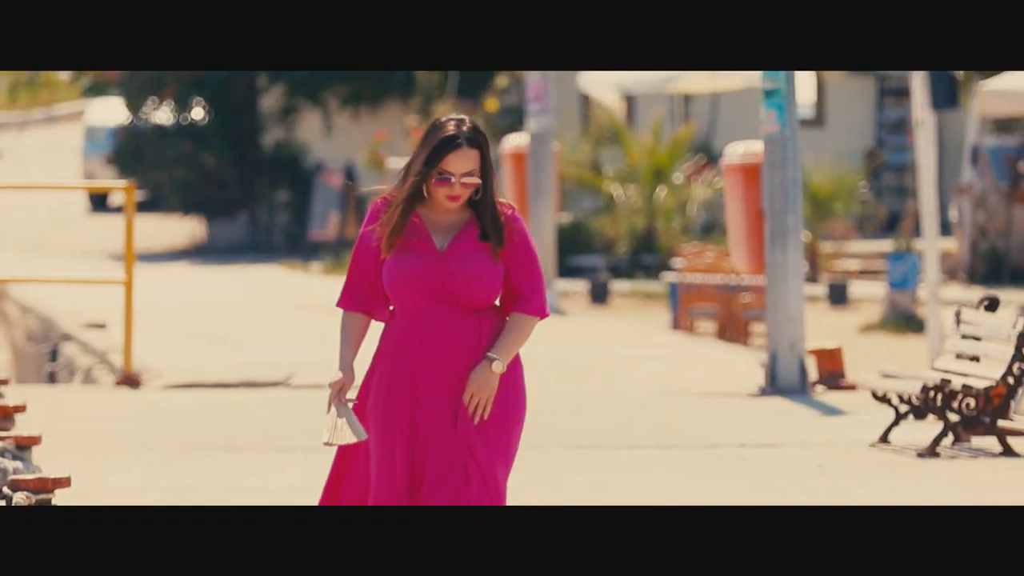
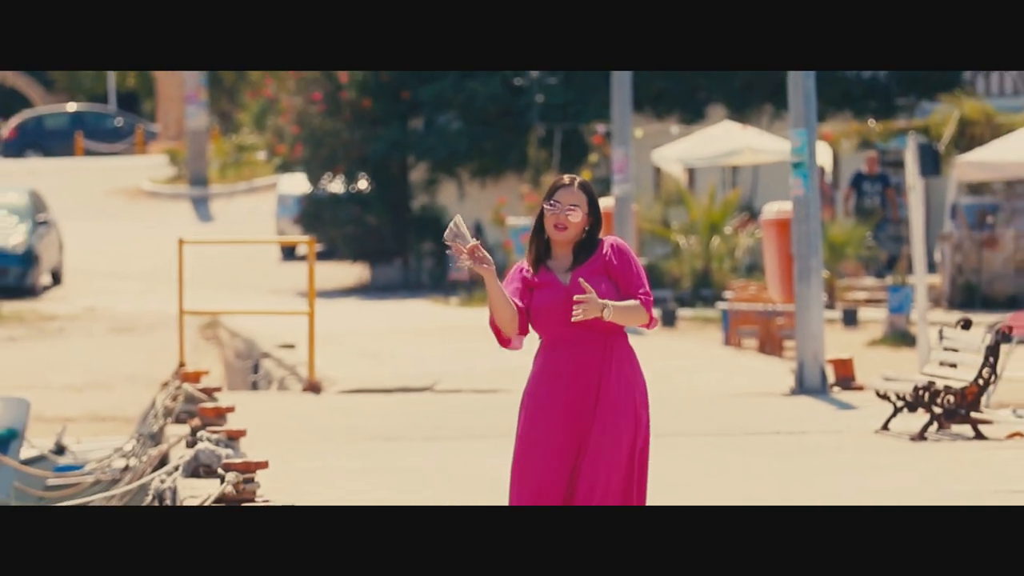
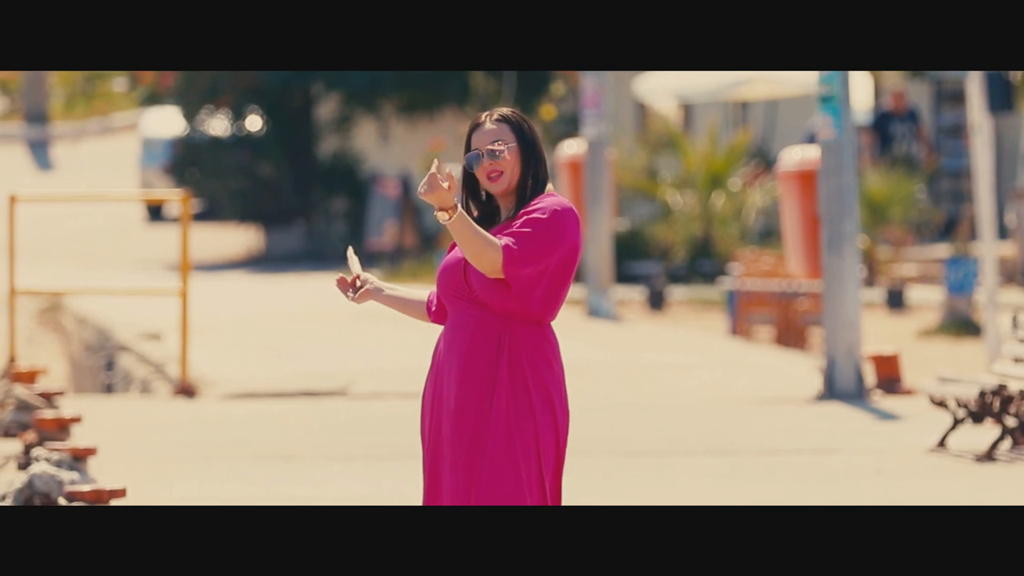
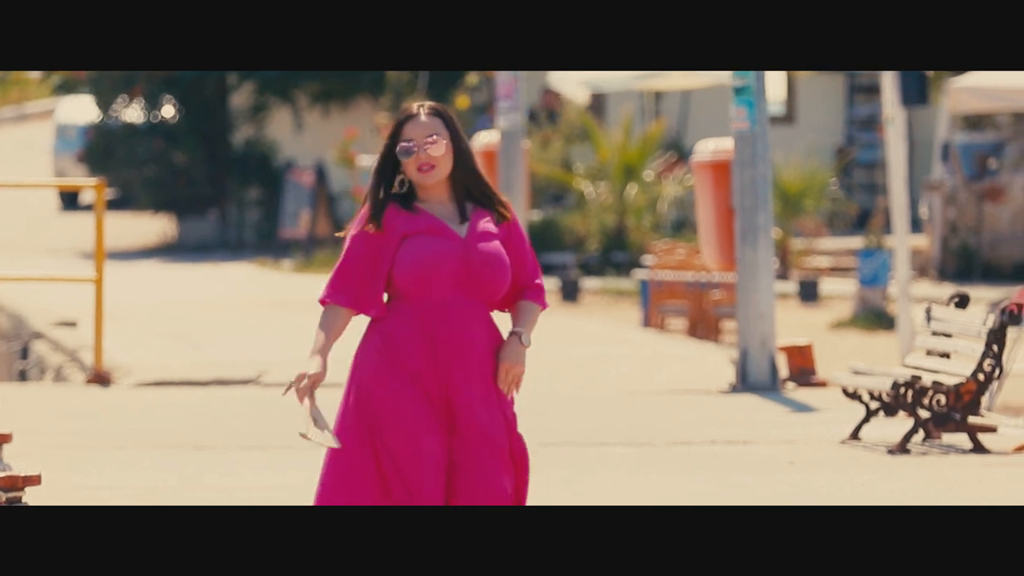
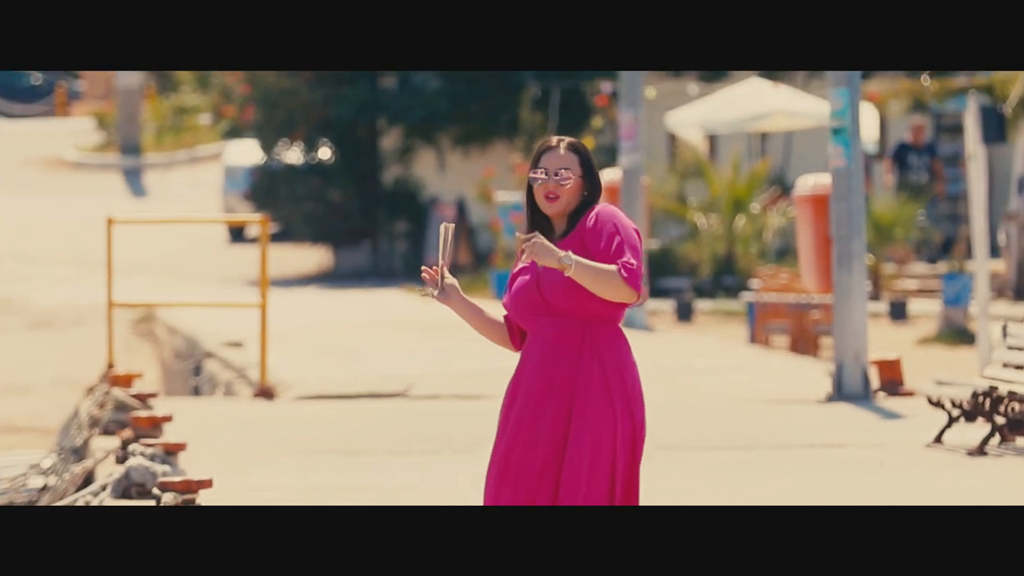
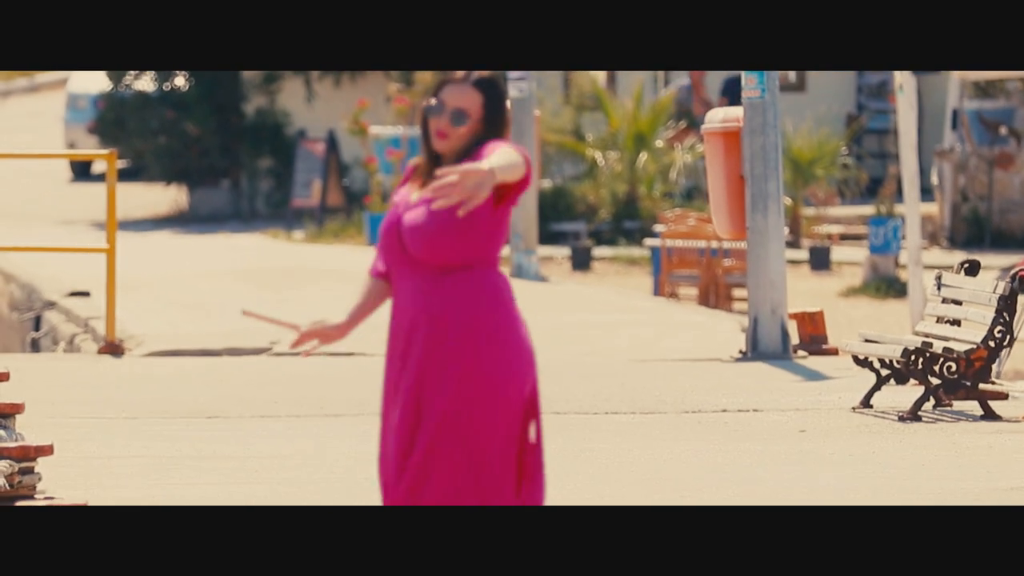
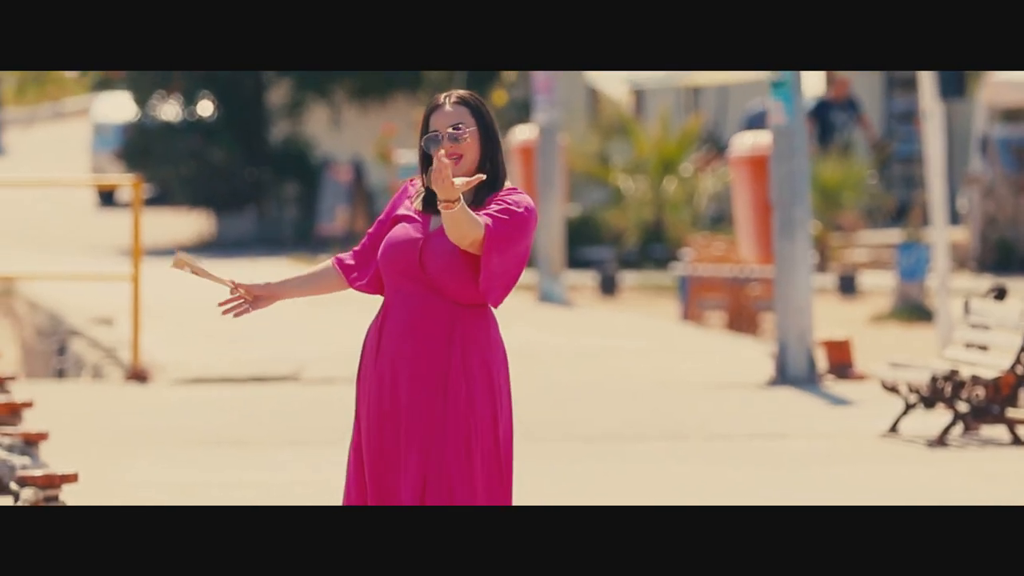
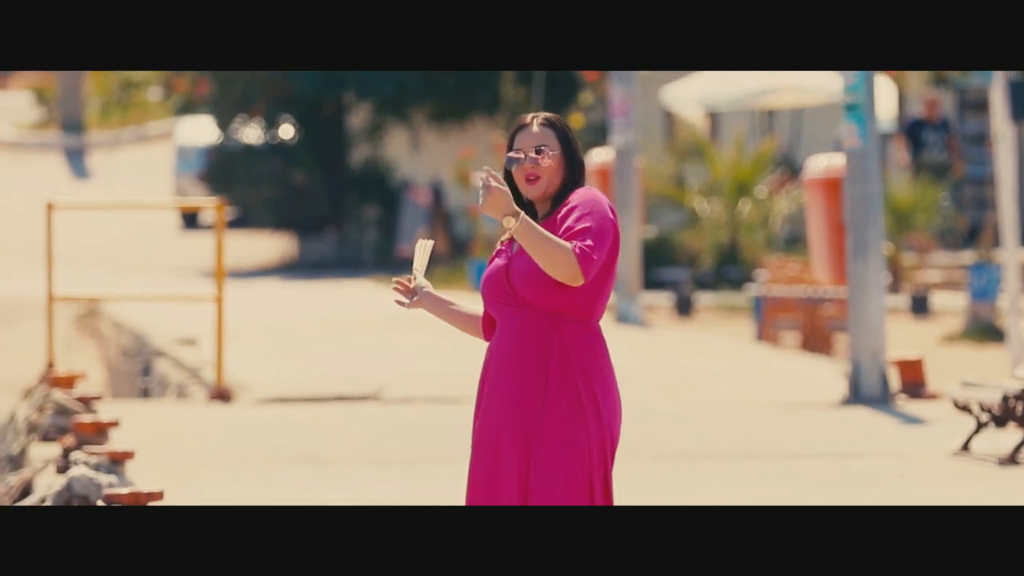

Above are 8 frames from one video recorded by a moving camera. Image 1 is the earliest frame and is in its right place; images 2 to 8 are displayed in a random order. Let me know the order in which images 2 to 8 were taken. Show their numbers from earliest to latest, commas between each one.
4, 6, 7, 3, 8, 5, 2
